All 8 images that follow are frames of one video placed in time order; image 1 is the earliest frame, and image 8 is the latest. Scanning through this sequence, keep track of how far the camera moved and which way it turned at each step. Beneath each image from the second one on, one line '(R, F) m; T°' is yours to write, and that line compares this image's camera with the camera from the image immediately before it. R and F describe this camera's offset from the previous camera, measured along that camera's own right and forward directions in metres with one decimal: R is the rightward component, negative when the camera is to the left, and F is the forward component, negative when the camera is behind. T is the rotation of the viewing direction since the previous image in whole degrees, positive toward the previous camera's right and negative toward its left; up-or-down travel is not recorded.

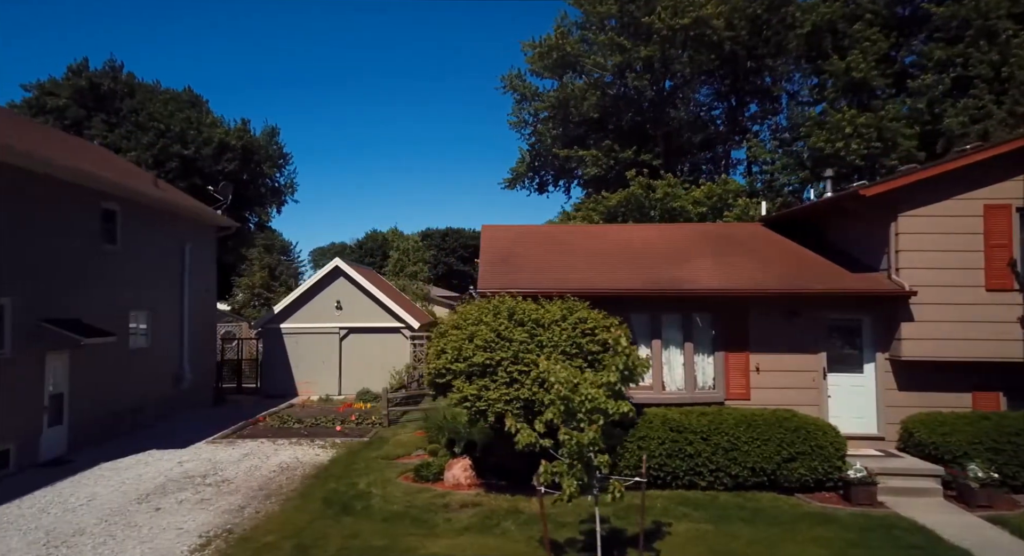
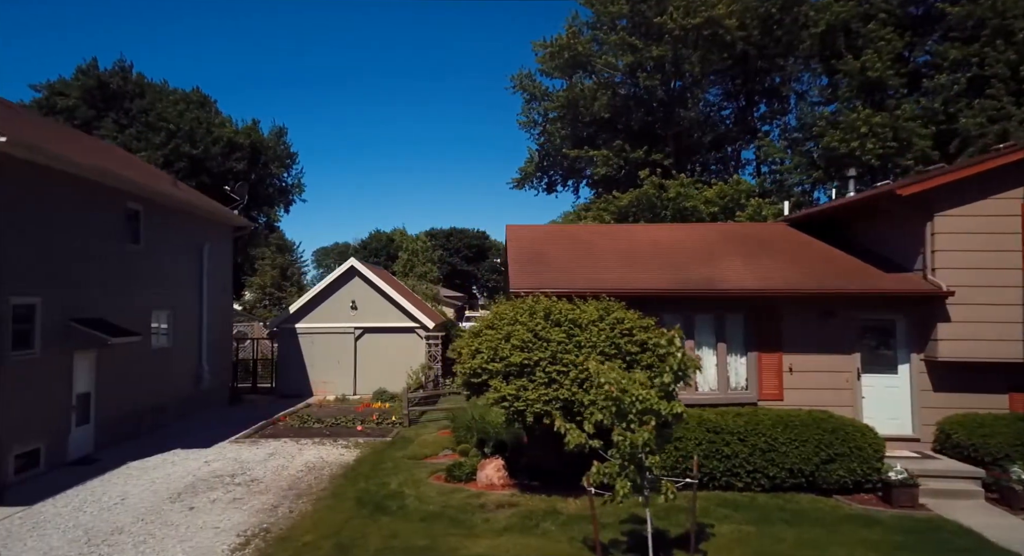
(-0.4, 0.0) m; 0°
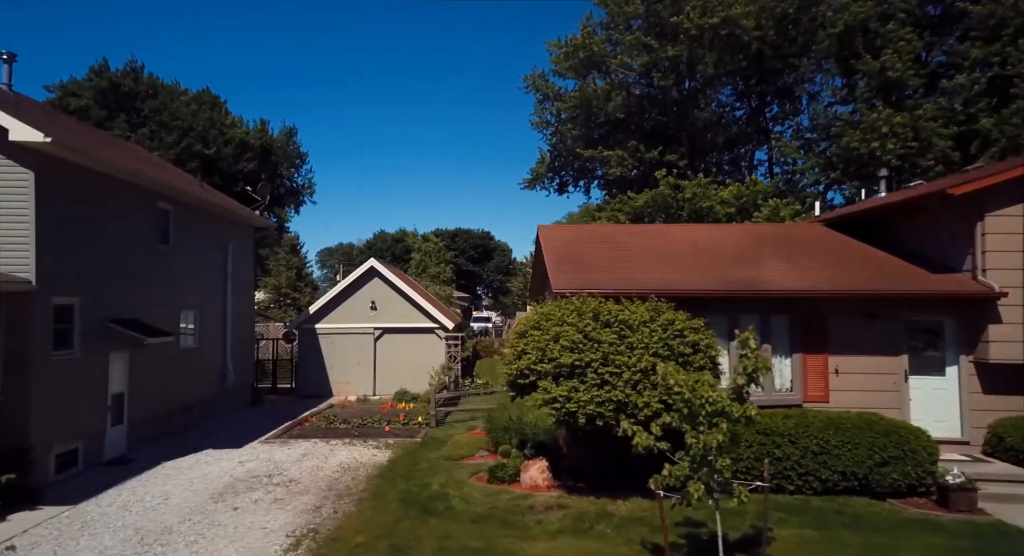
(-0.6, 0.0) m; 0°
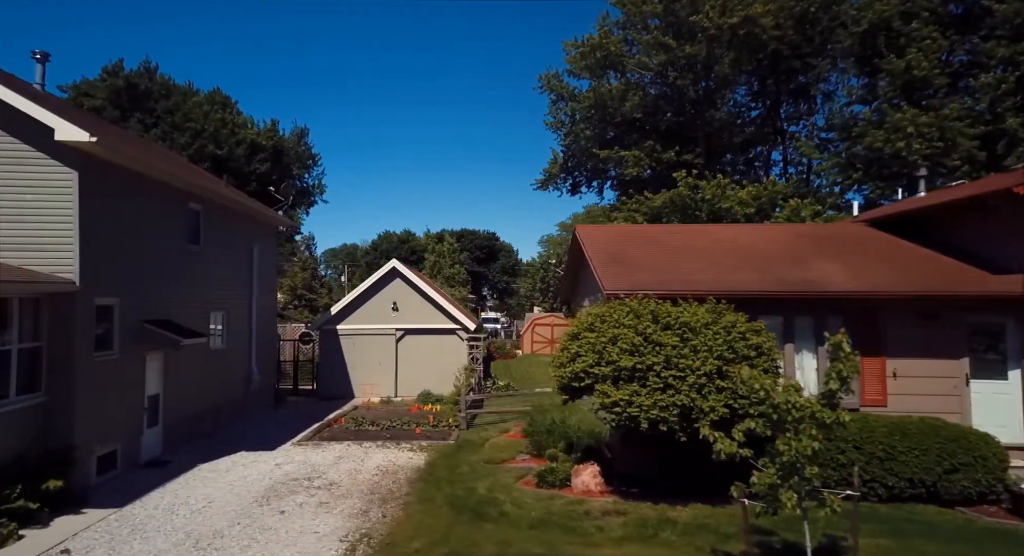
(-0.6, +0.1) m; -1°
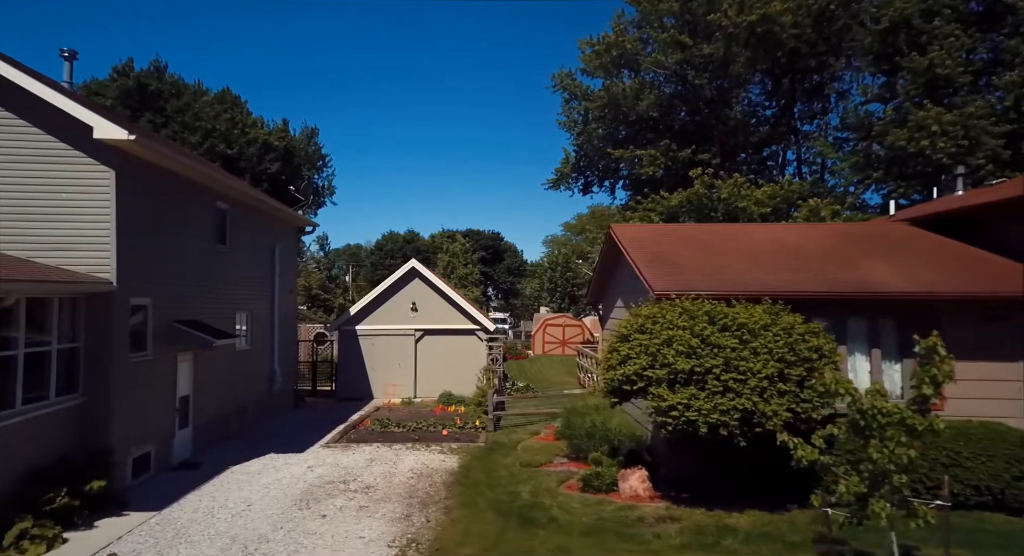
(-0.6, +0.2) m; -1°
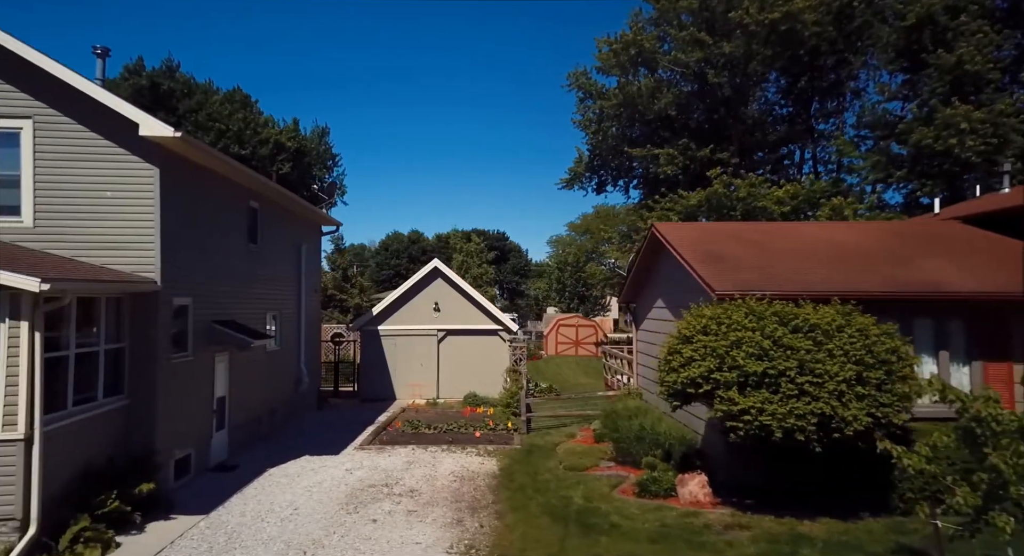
(-0.7, +0.2) m; -1°
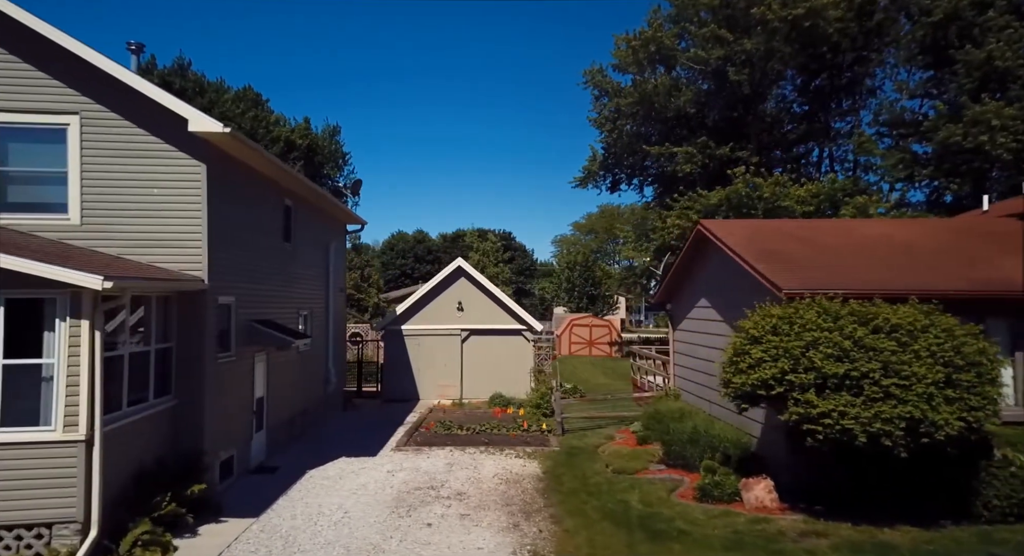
(-0.7, +0.2) m; -1°
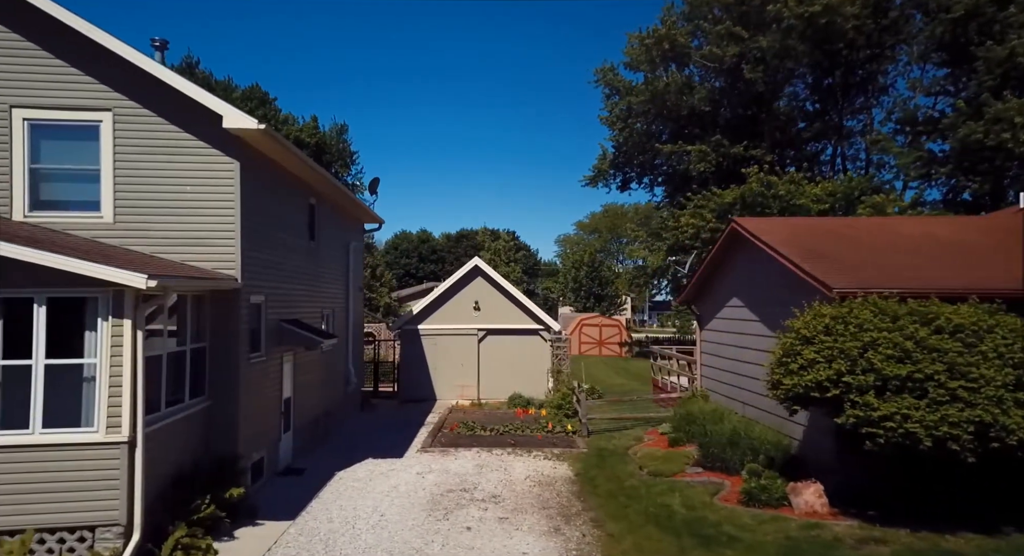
(-0.5, +0.2) m; 0°
